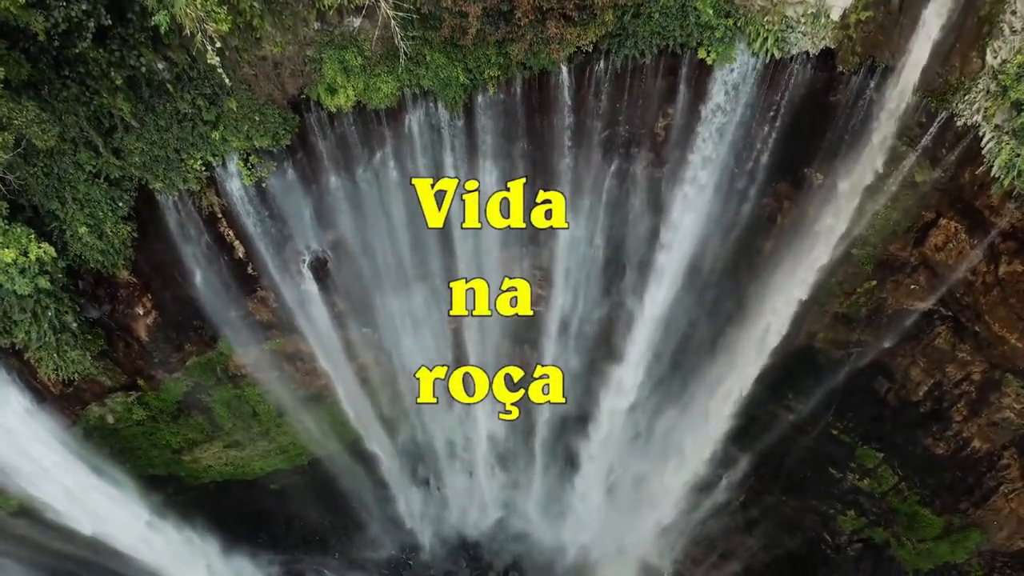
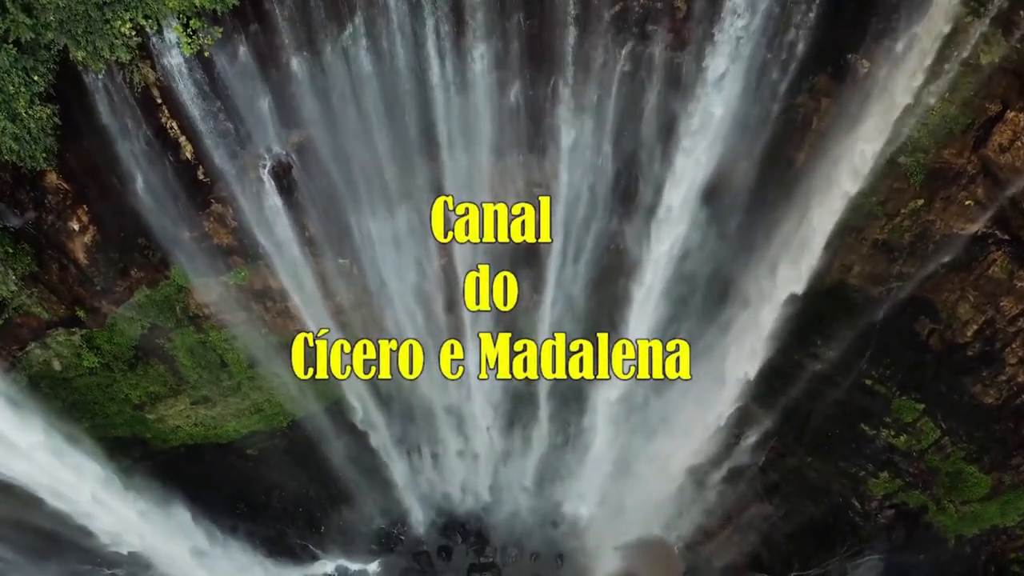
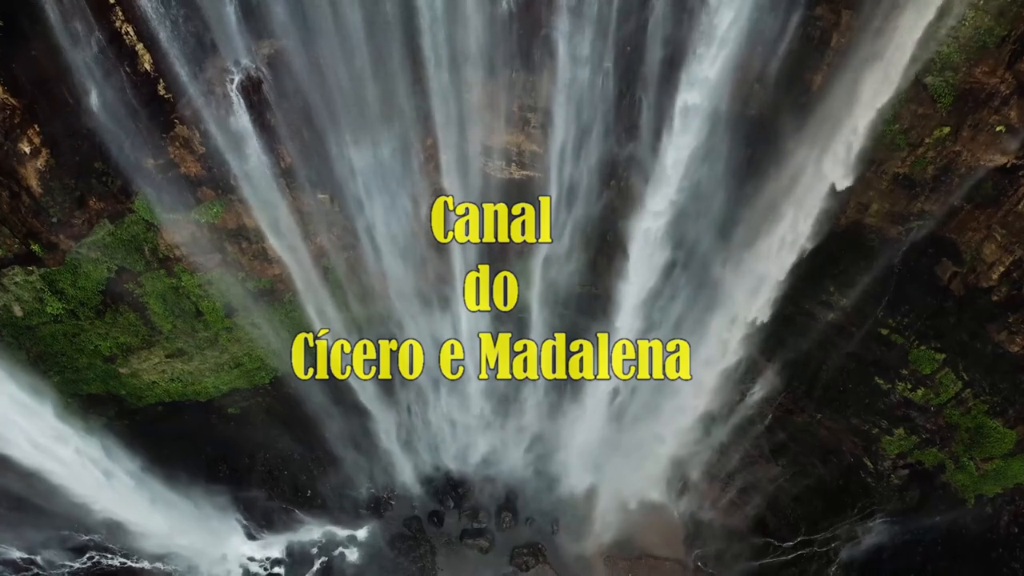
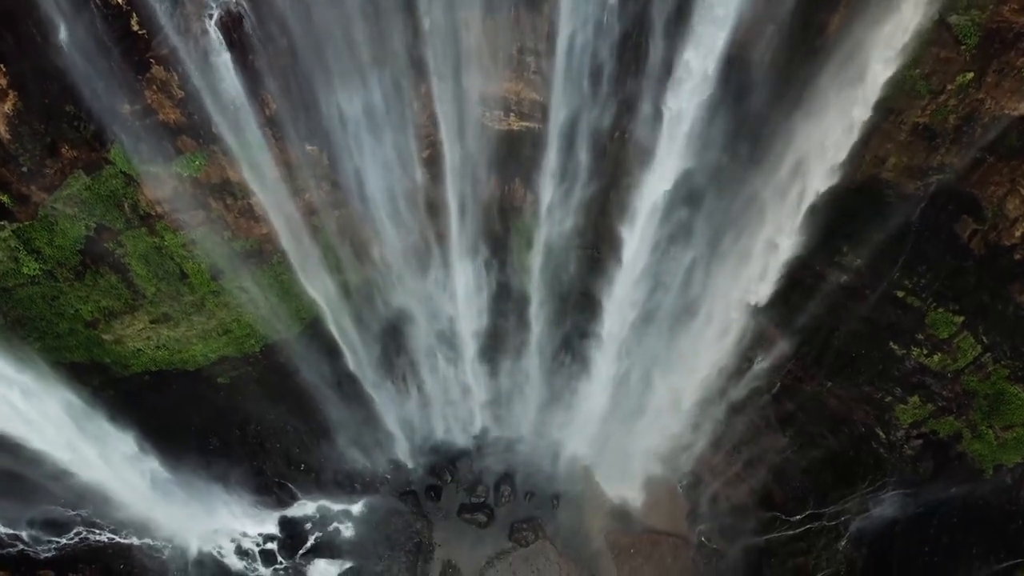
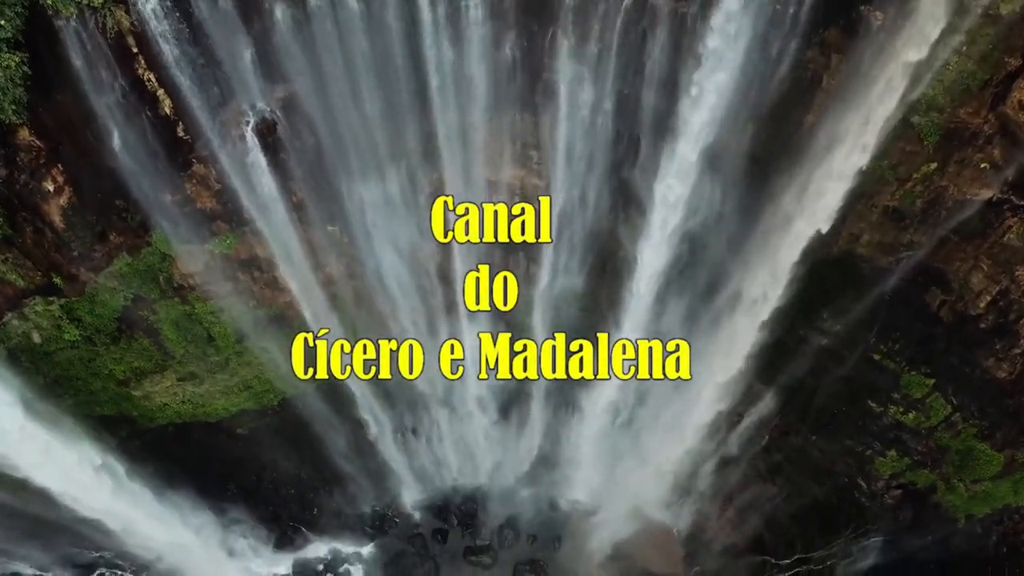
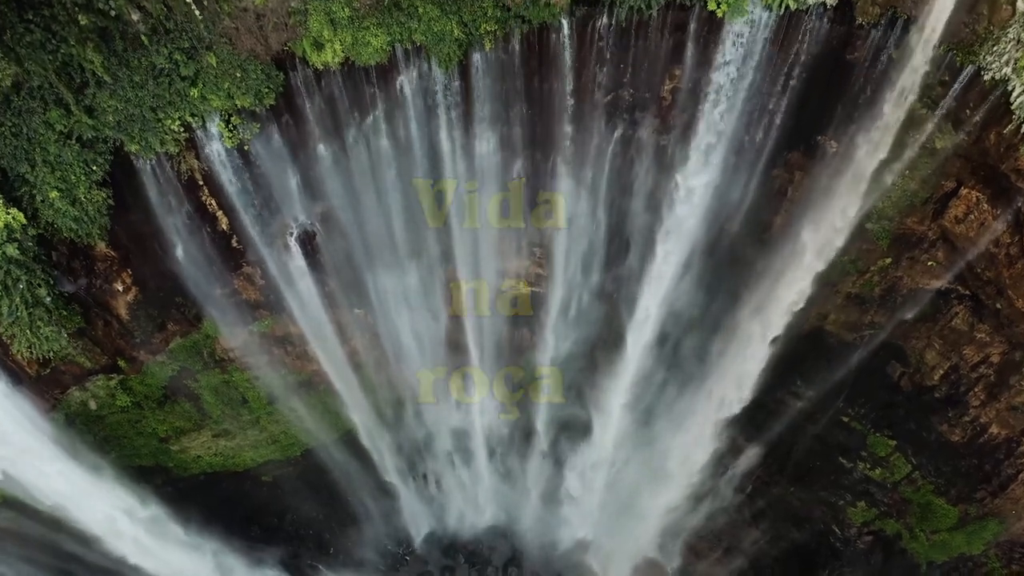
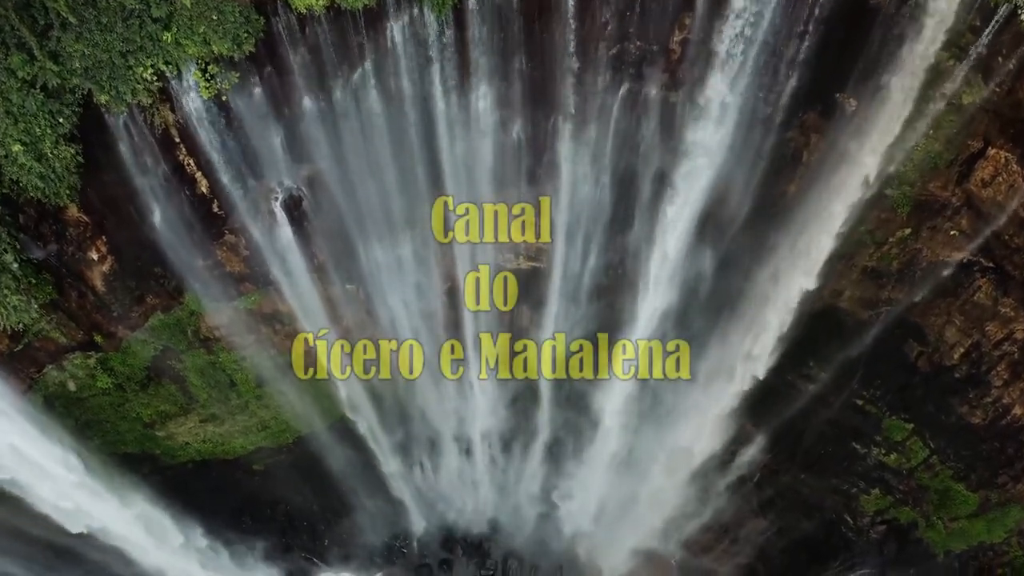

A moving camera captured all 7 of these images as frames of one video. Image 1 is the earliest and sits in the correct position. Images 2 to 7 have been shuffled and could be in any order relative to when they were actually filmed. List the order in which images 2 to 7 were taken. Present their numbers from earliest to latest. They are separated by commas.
6, 7, 2, 5, 3, 4
